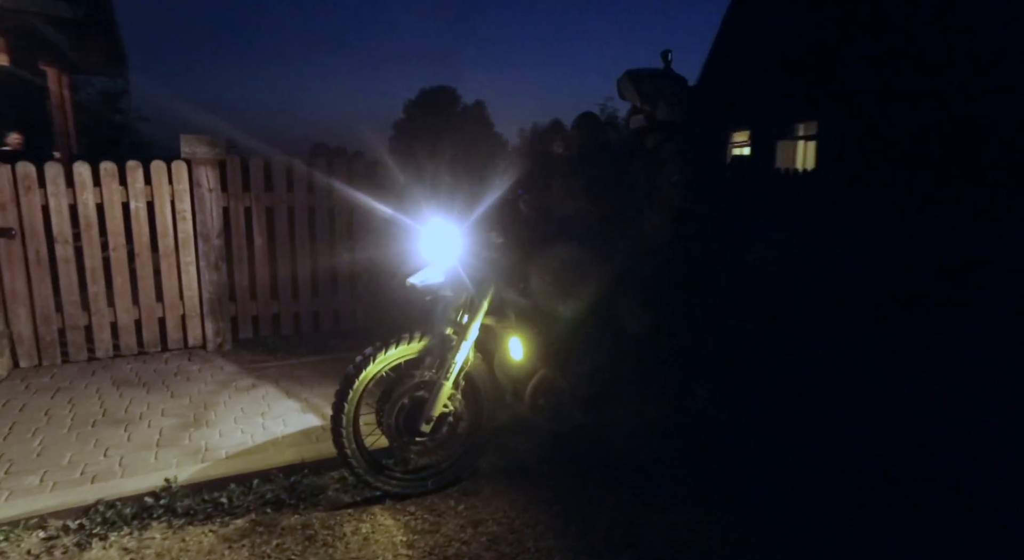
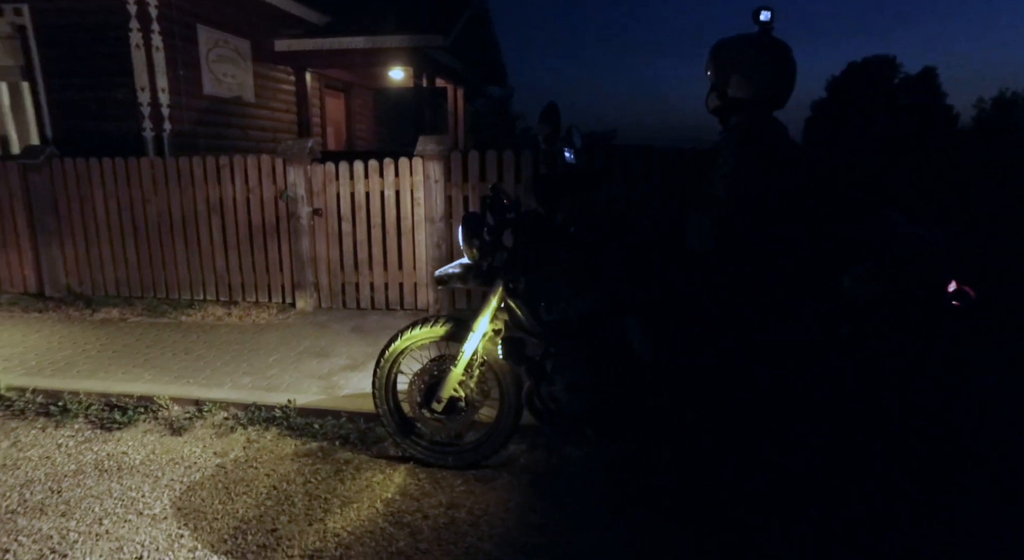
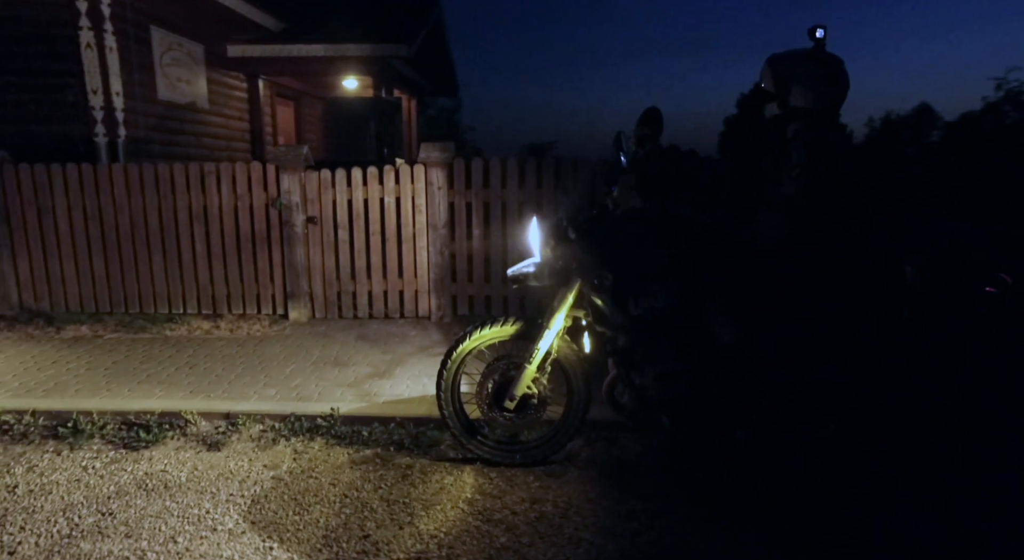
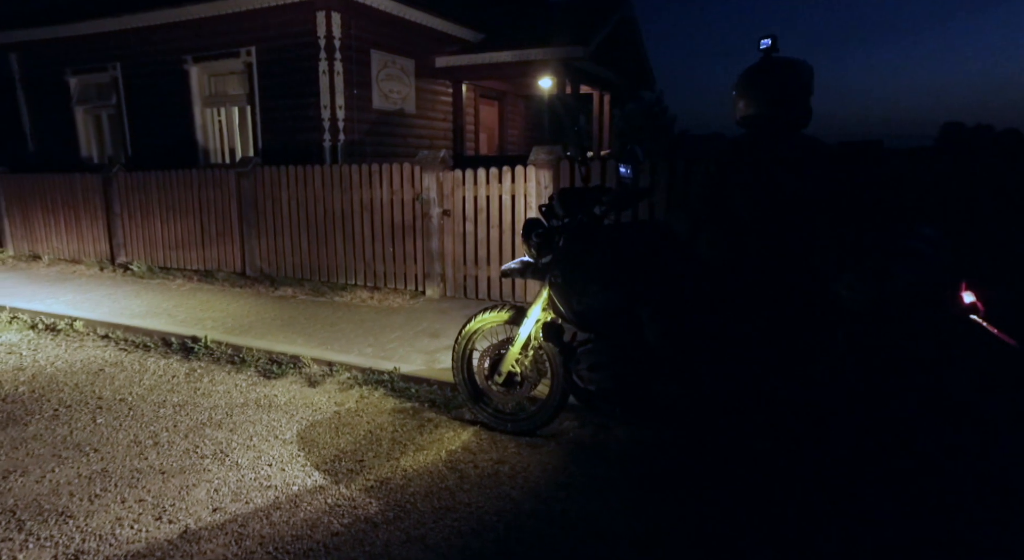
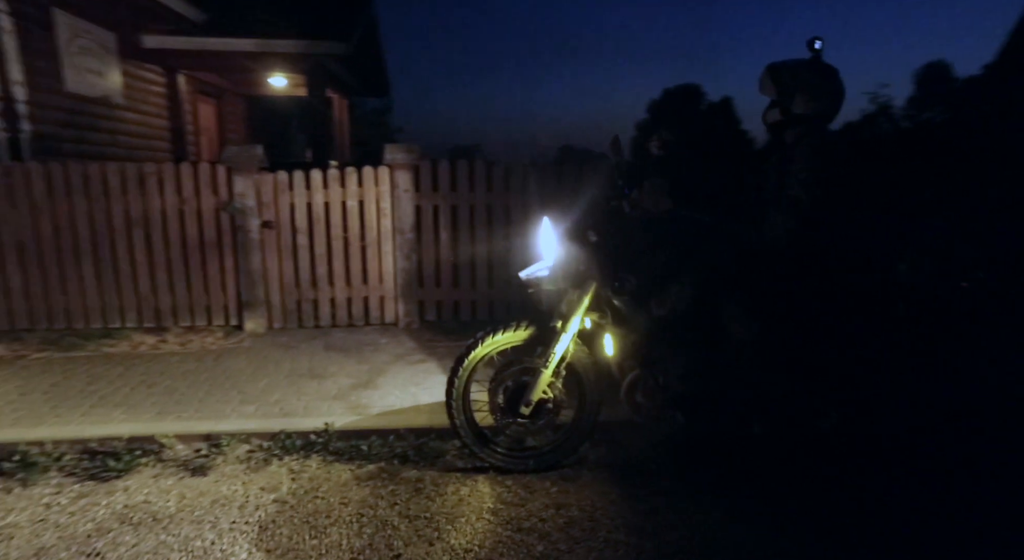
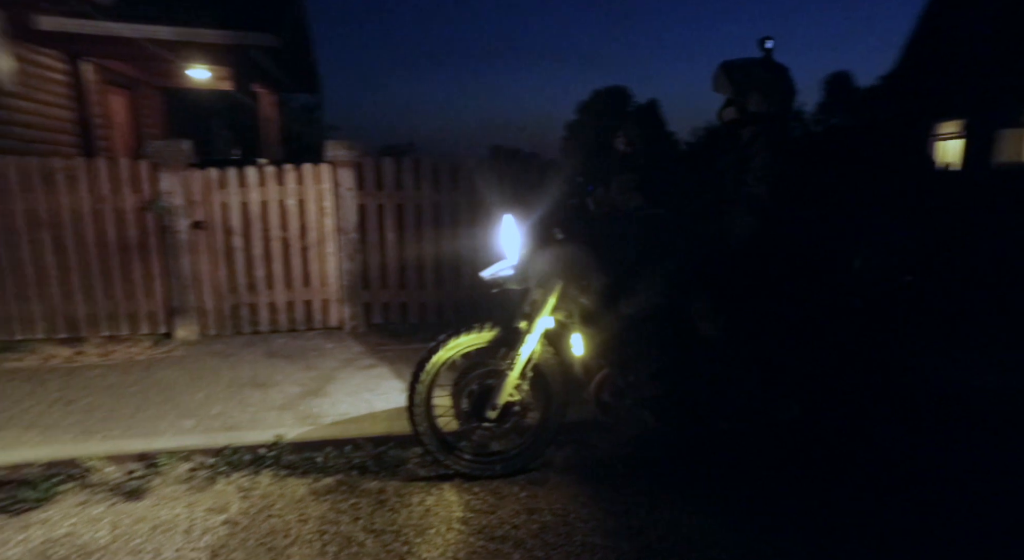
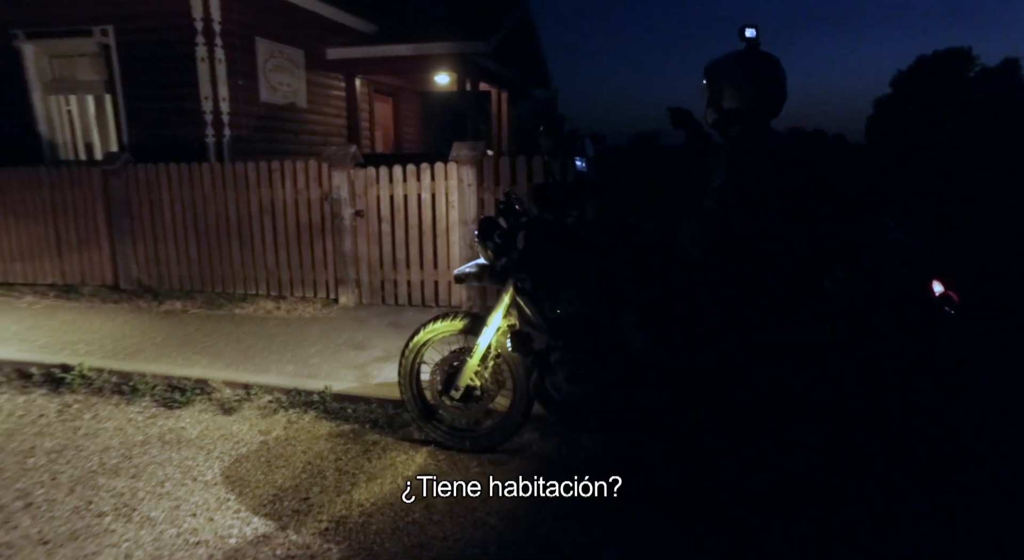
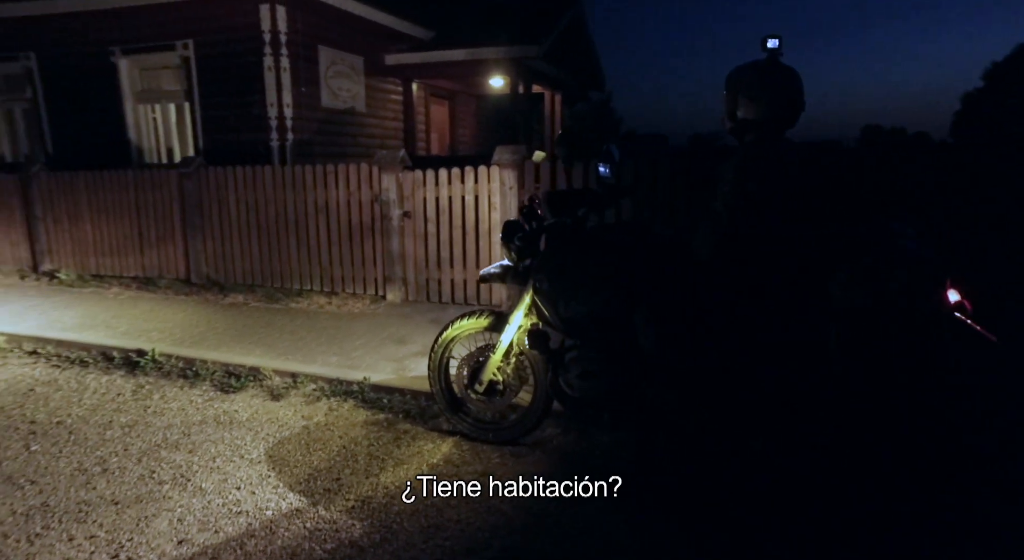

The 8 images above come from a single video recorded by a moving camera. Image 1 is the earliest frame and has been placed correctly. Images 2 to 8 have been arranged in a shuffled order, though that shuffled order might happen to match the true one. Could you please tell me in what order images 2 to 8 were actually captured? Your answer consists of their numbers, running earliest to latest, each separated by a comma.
6, 5, 3, 2, 7, 8, 4
